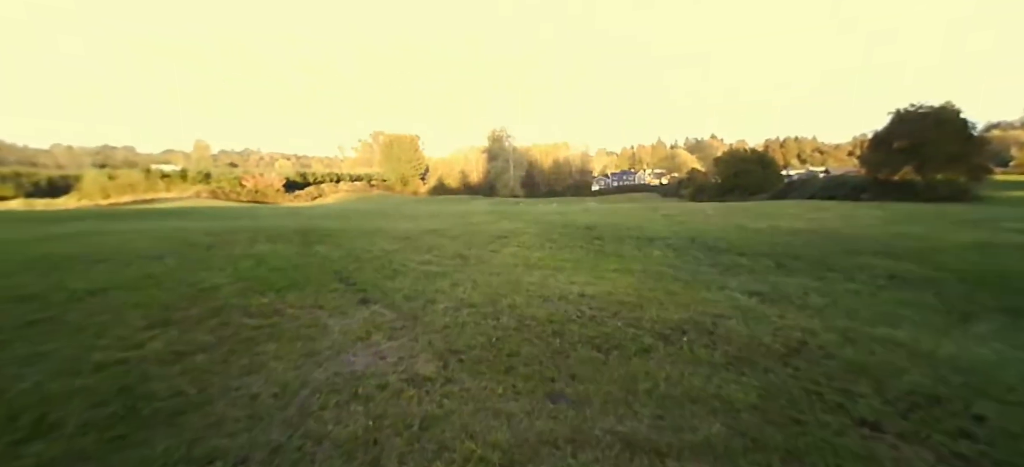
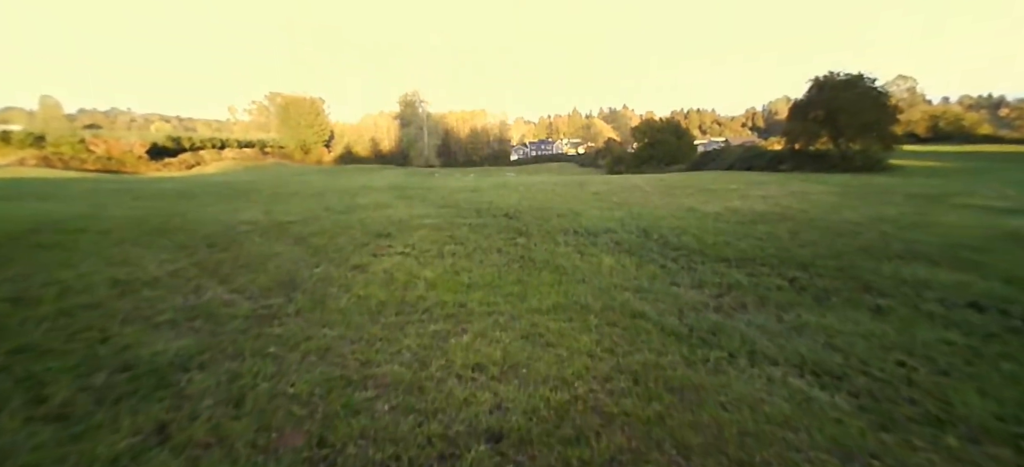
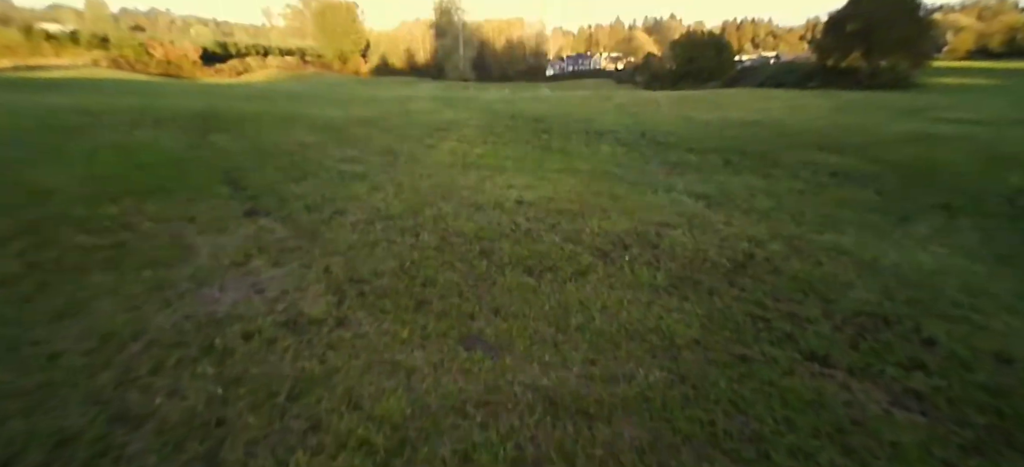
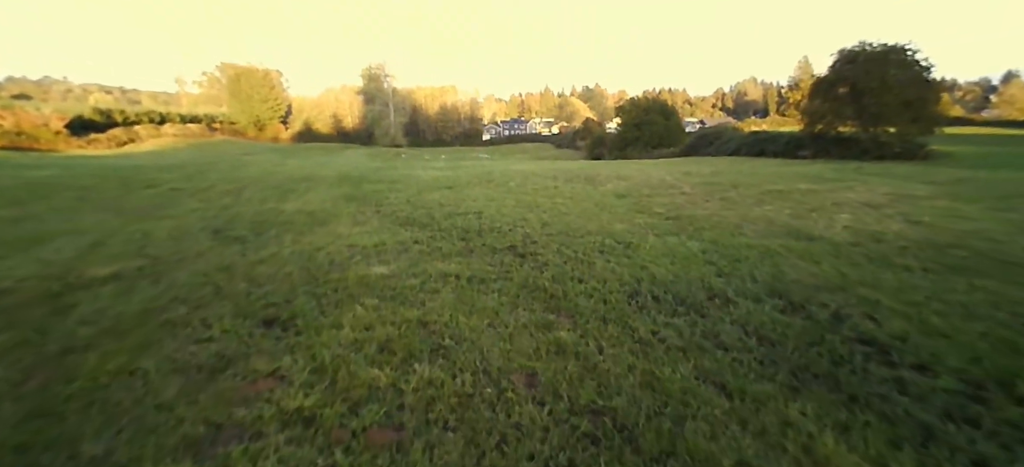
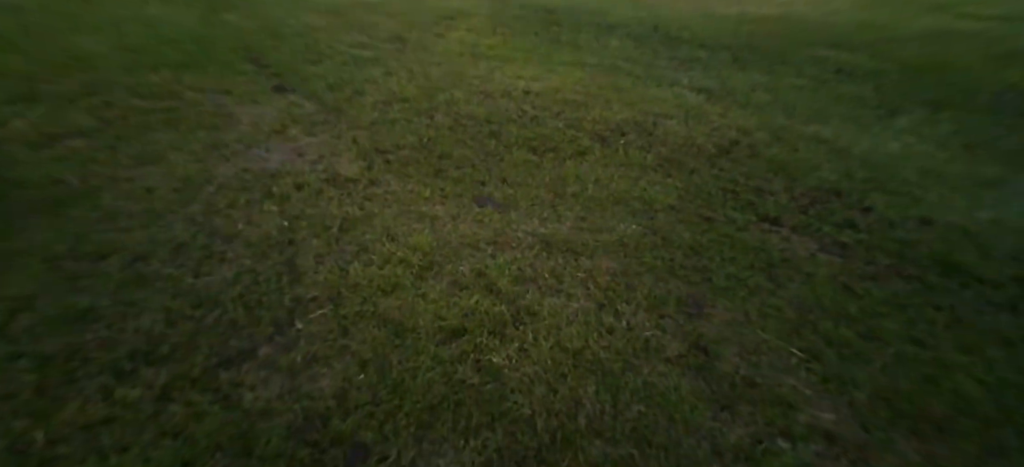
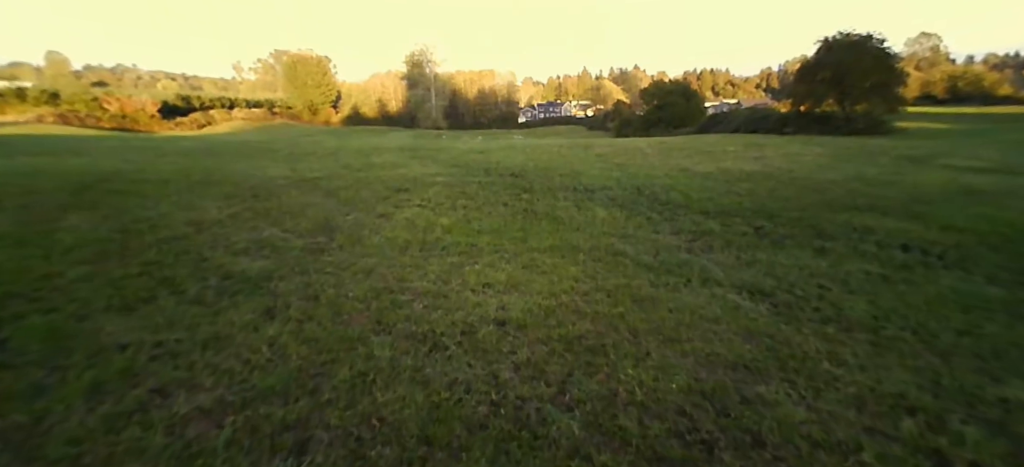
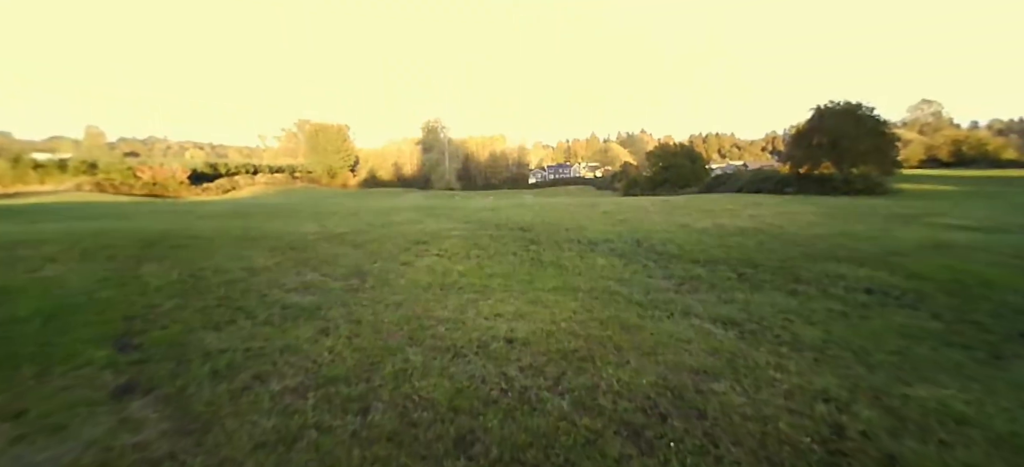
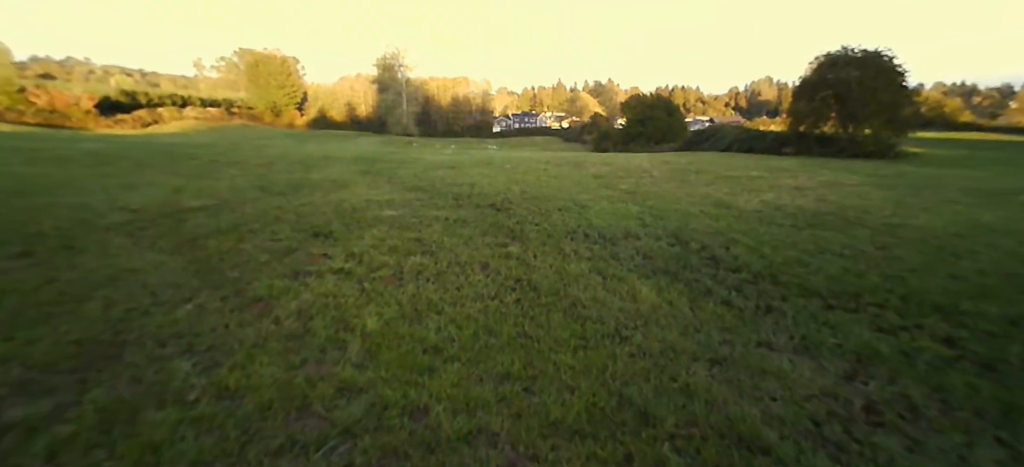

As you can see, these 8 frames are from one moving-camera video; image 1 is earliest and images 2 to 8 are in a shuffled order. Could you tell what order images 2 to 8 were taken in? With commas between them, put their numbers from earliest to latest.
5, 3, 7, 6, 2, 8, 4
